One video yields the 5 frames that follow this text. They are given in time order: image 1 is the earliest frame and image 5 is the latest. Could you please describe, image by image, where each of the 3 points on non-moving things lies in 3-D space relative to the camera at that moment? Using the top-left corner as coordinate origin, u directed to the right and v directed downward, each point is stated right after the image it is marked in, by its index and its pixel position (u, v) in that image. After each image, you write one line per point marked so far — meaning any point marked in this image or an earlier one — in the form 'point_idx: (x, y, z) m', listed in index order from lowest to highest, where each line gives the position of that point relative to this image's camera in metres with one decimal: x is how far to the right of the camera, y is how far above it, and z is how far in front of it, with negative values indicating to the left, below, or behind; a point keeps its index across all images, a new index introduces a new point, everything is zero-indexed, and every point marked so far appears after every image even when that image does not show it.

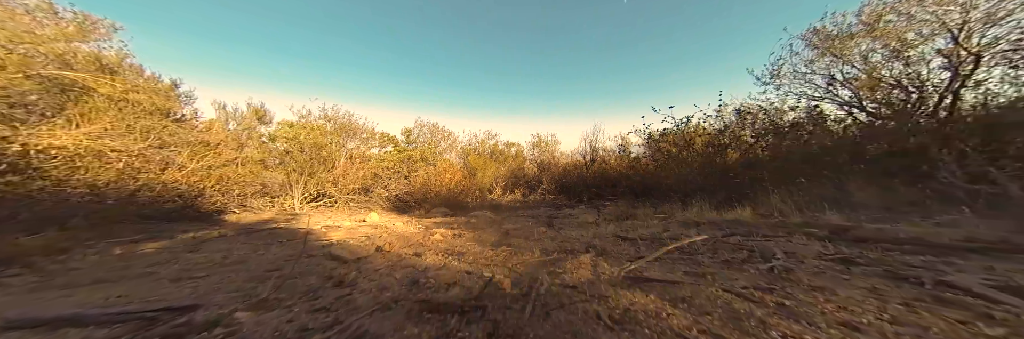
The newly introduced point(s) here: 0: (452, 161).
0: (-3.2, +0.3, +11.1) m
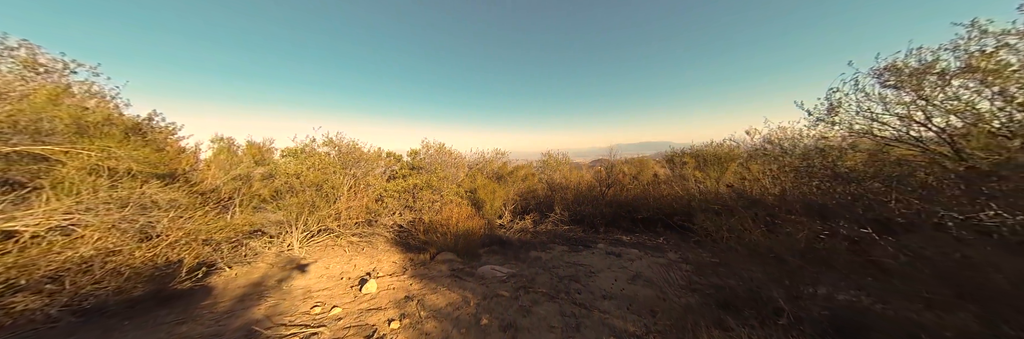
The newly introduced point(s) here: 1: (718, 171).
0: (-2.7, -0.9, +10.7) m
1: (+7.8, -0.1, +8.3) m
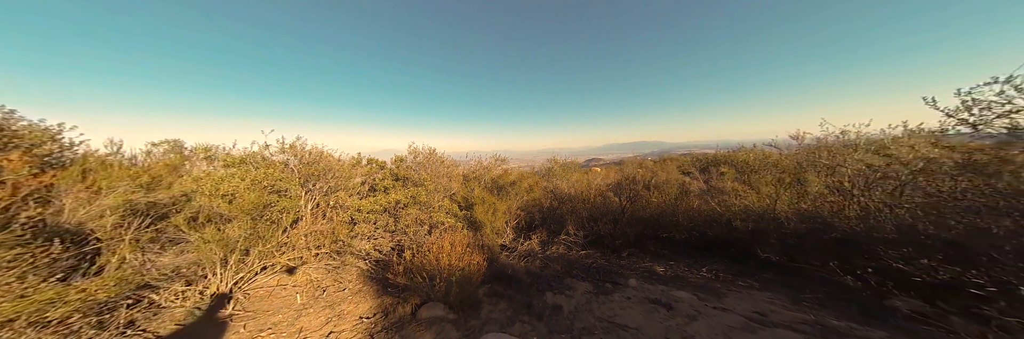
0: (-2.6, -1.4, +9.0) m
1: (+8.0, -0.5, +7.0) m
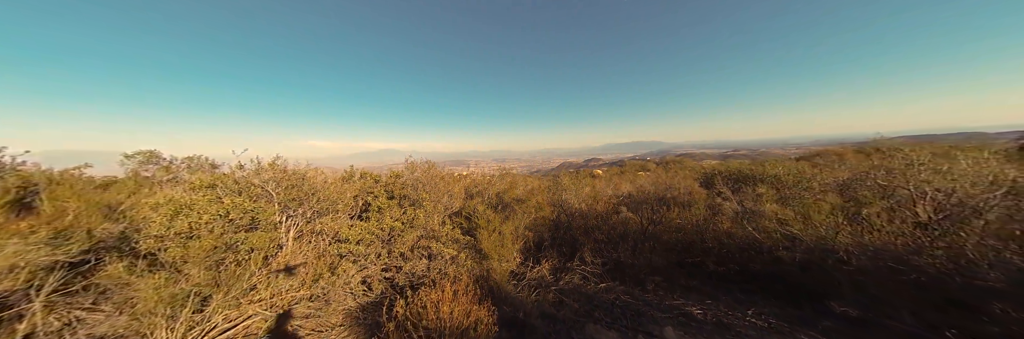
0: (-2.3, -2.0, +8.2) m
1: (+8.3, -1.1, +6.1) m
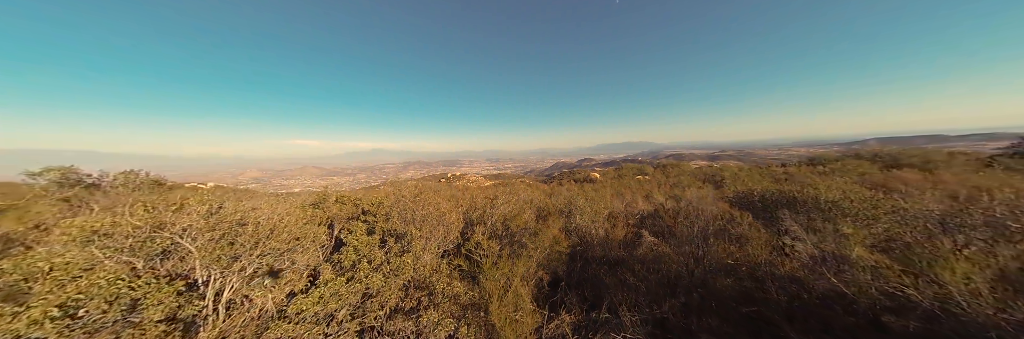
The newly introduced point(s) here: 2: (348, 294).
0: (-2.0, -2.8, +6.5) m
1: (+8.7, -1.9, +4.8) m
2: (-3.5, -2.8, +4.7) m
